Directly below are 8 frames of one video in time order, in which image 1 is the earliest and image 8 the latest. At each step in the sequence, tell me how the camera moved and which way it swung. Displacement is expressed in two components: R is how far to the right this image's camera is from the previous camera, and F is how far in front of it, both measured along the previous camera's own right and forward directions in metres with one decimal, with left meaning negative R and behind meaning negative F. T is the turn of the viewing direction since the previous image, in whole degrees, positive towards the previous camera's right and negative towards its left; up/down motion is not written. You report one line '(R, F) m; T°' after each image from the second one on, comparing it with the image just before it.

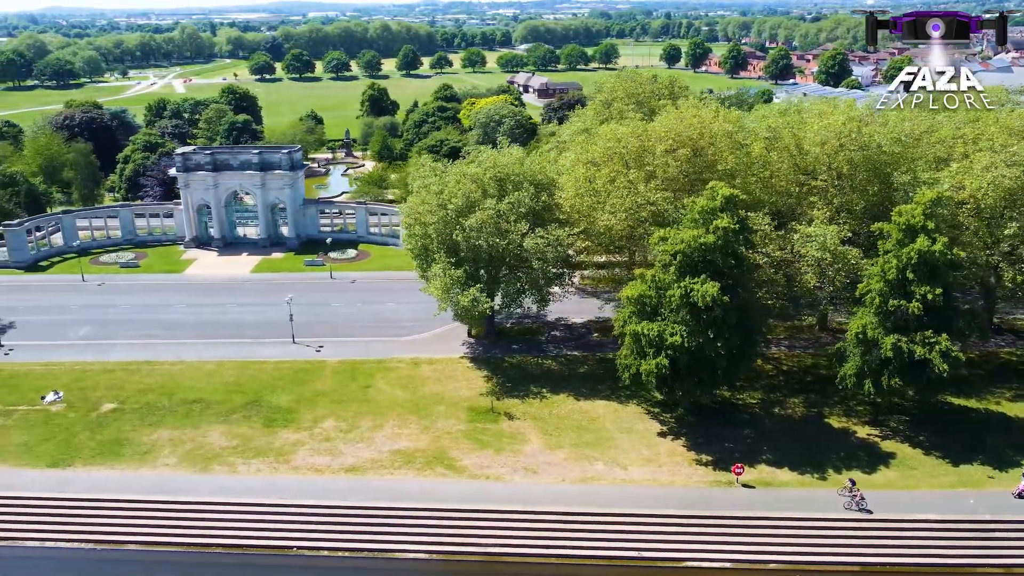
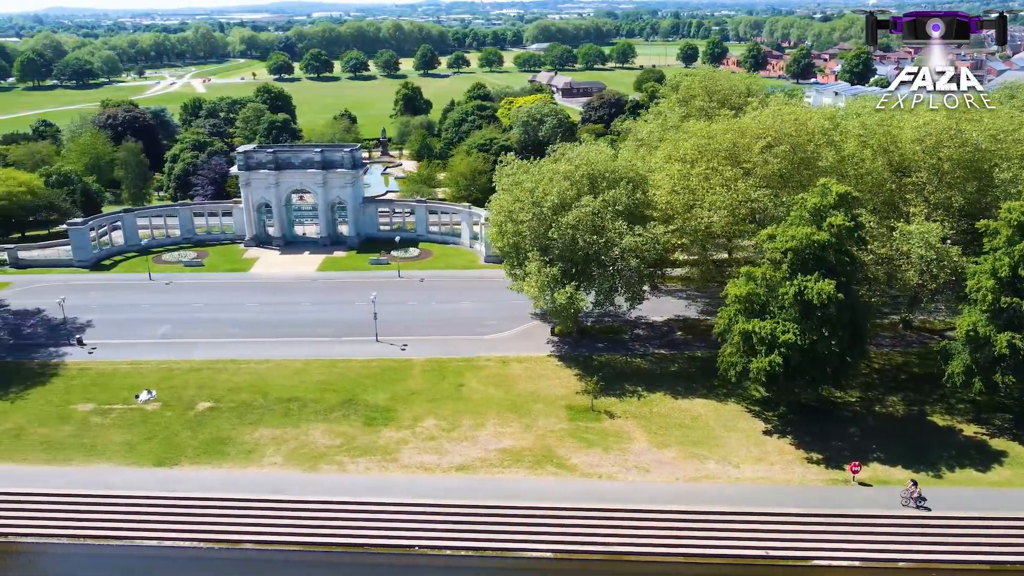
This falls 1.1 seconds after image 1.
(-4.5, +0.2) m; 0°
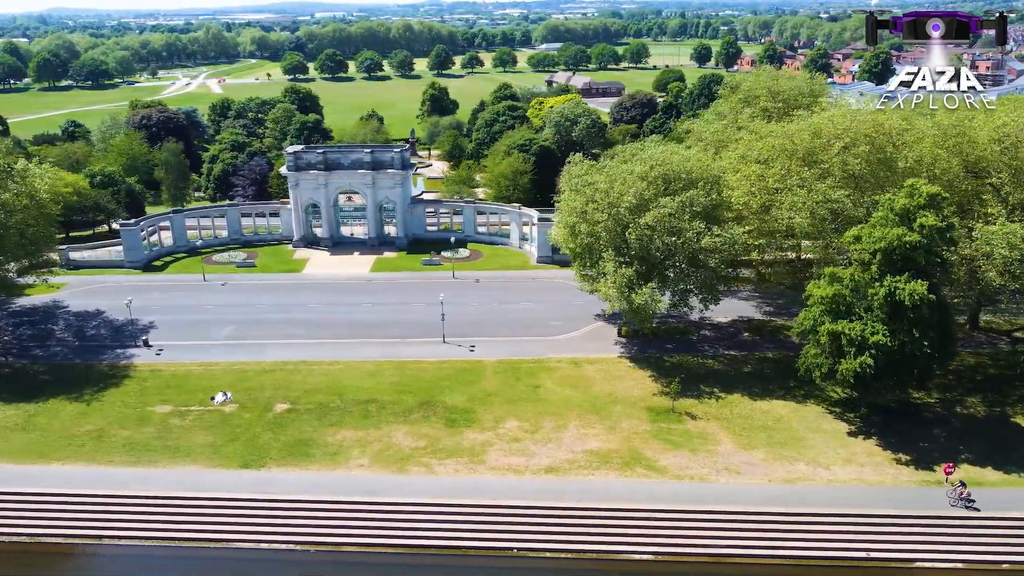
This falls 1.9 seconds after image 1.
(-3.6, +0.1) m; 0°
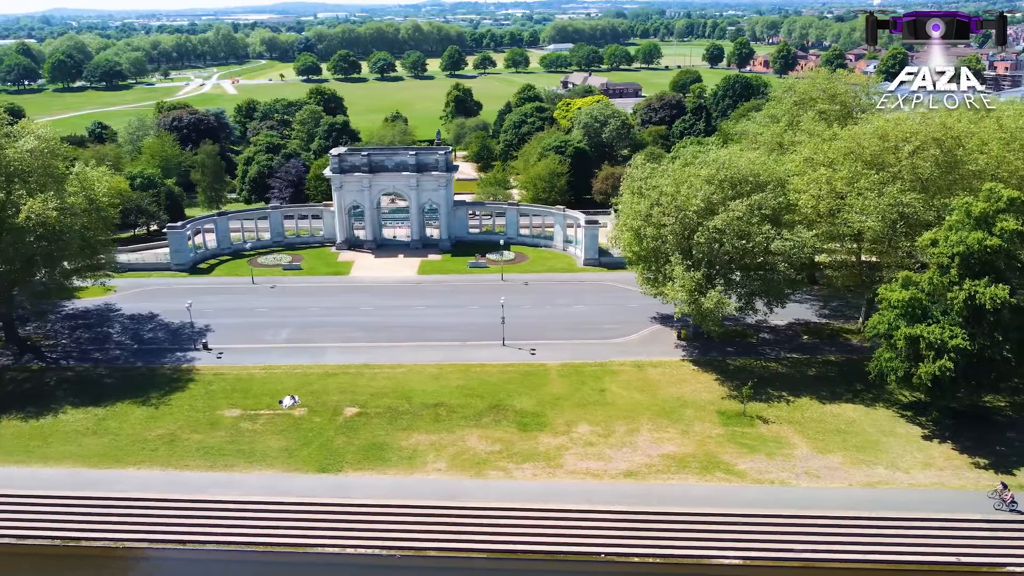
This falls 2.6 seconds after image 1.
(-3.2, 0.0) m; 0°
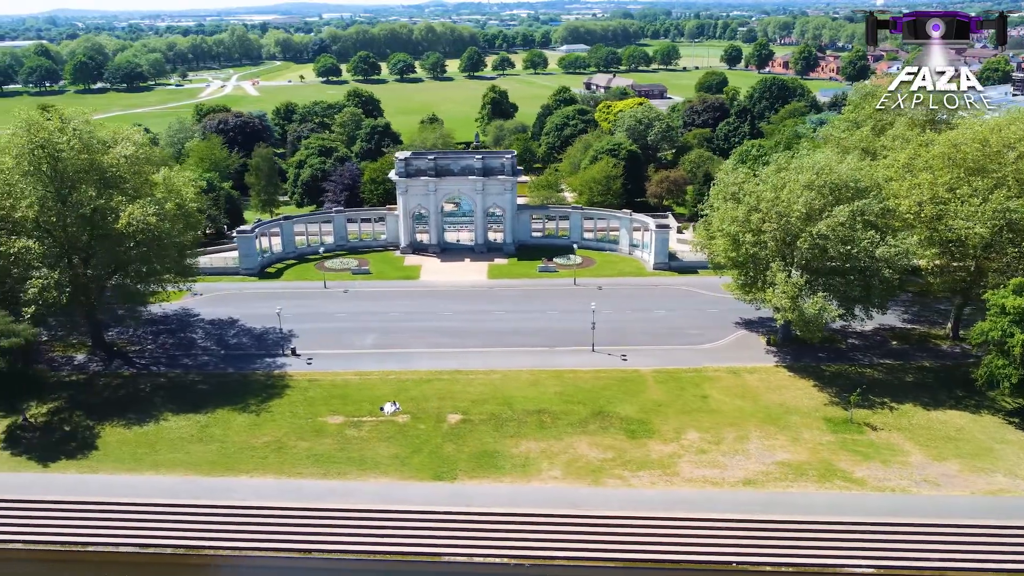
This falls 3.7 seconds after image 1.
(-4.8, +0.1) m; 0°
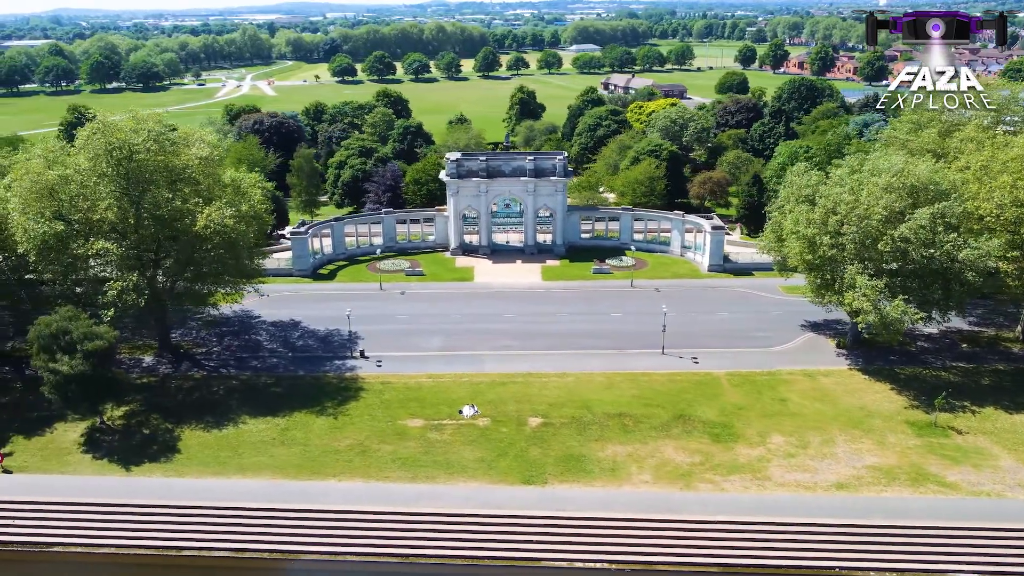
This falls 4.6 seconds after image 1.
(-3.7, +0.2) m; 0°
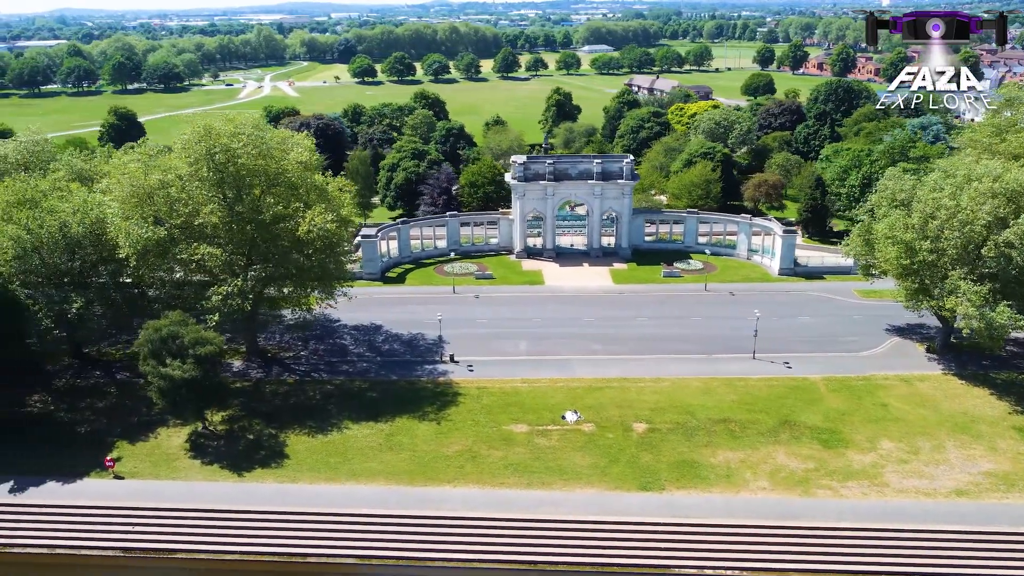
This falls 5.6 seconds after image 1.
(-4.8, +0.1) m; 0°
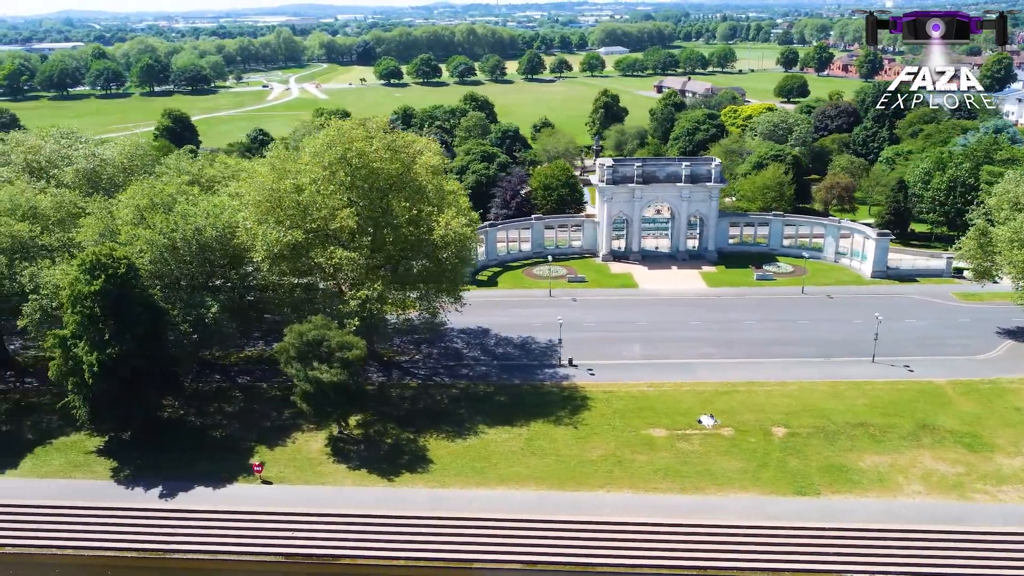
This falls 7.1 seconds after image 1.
(-6.4, 0.0) m; 0°
